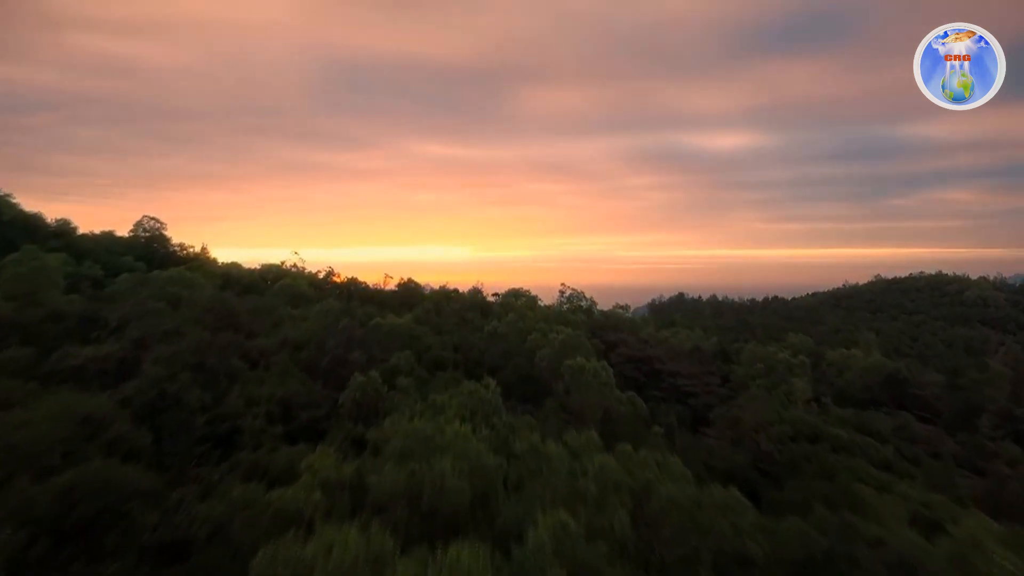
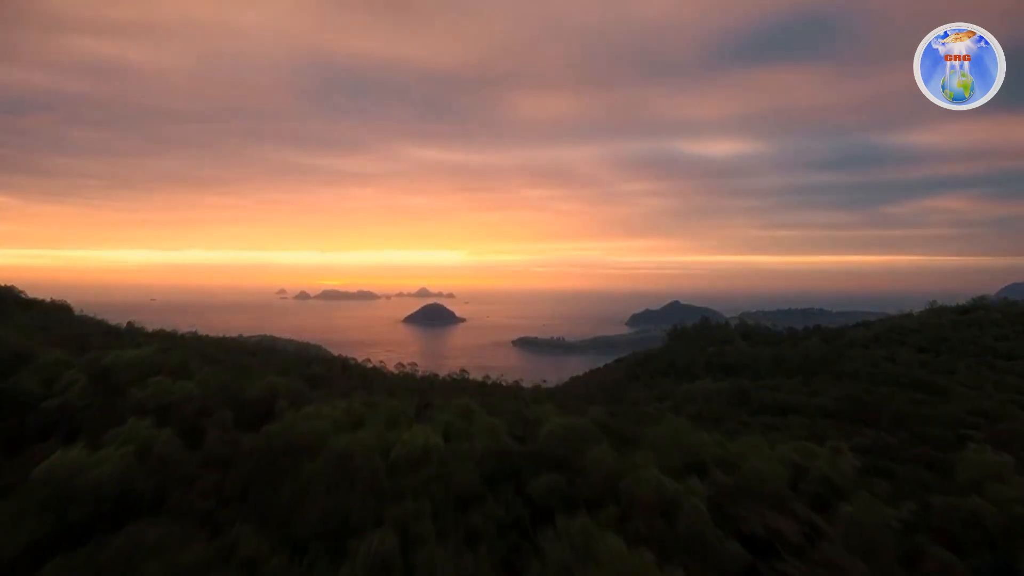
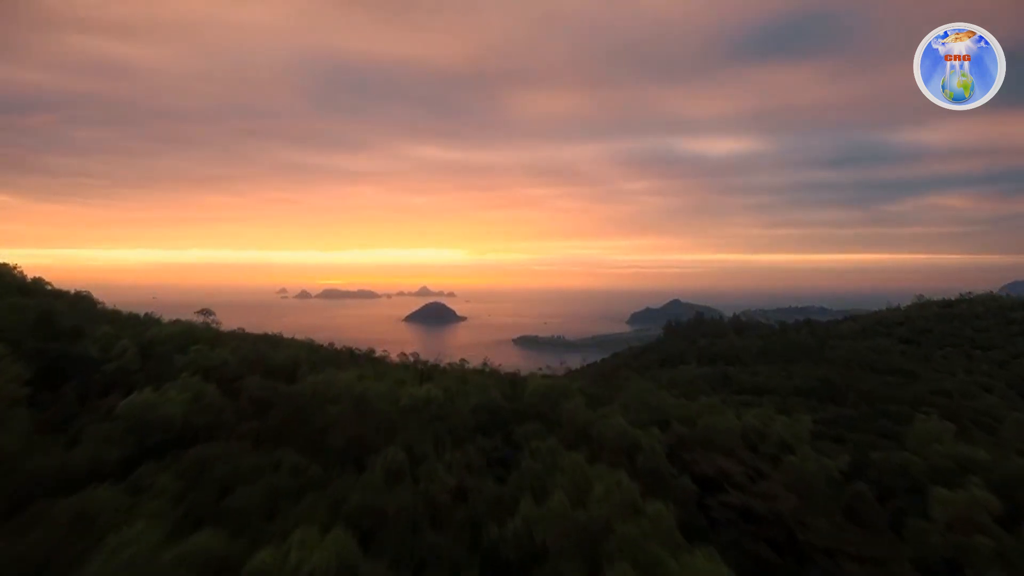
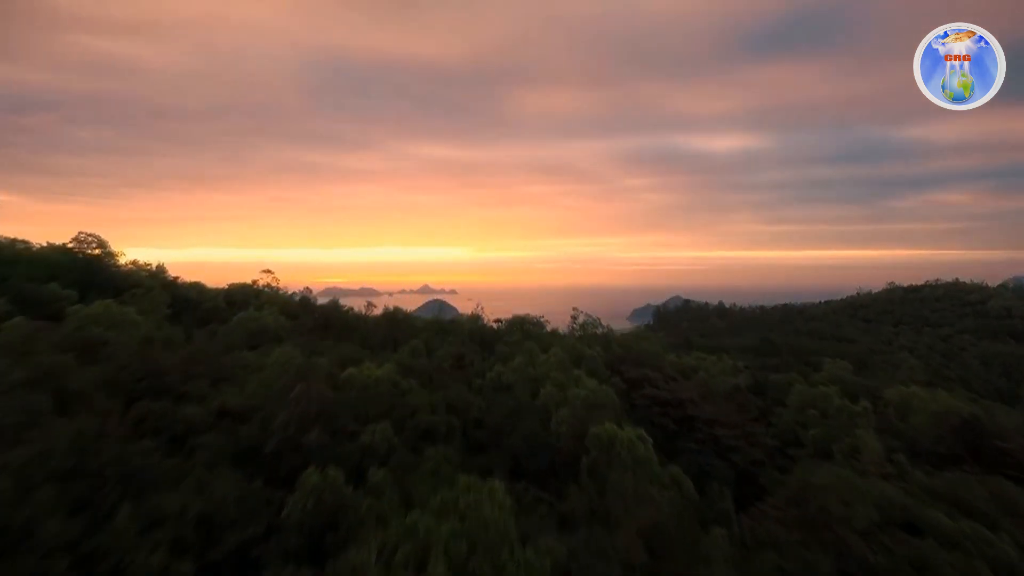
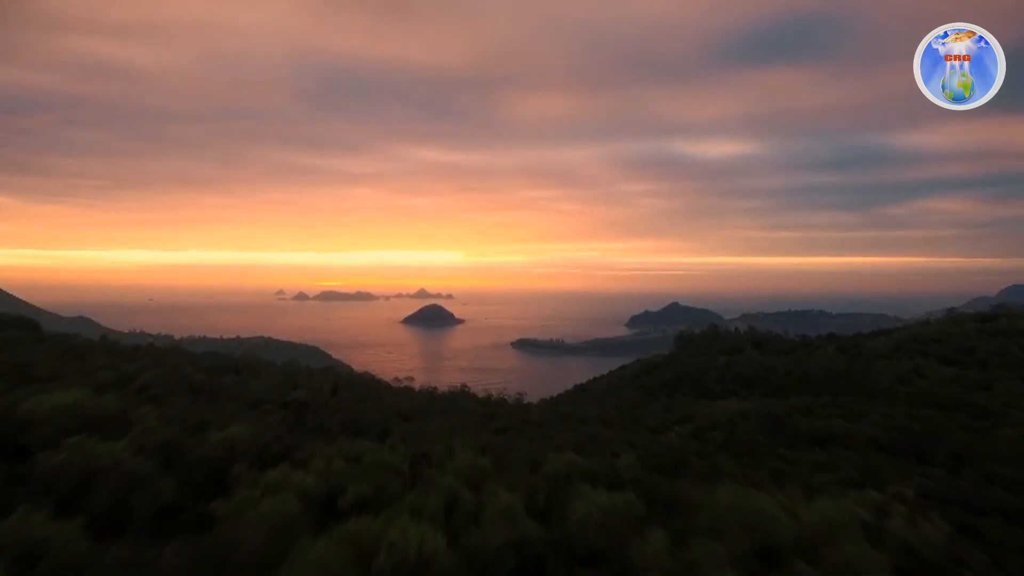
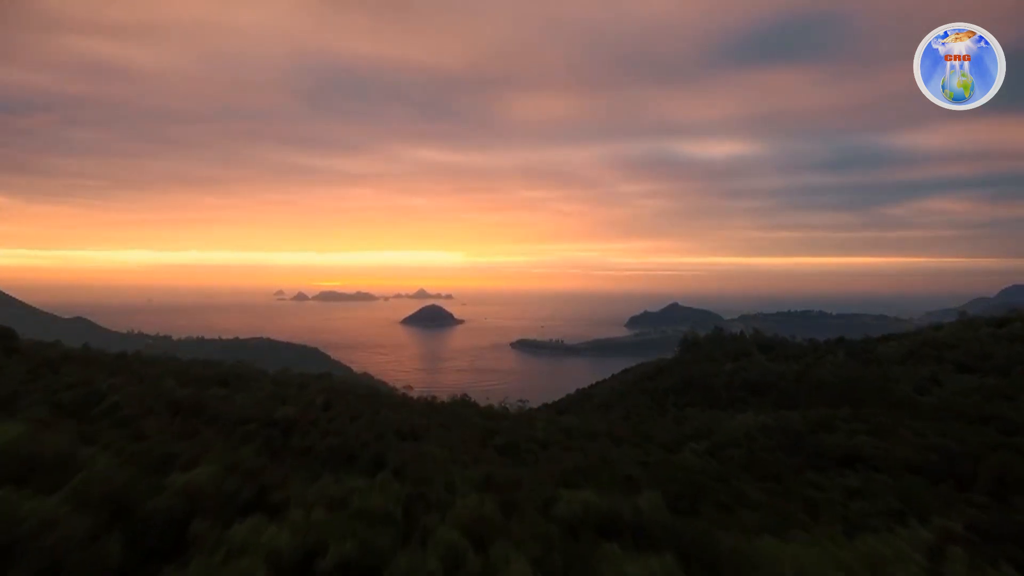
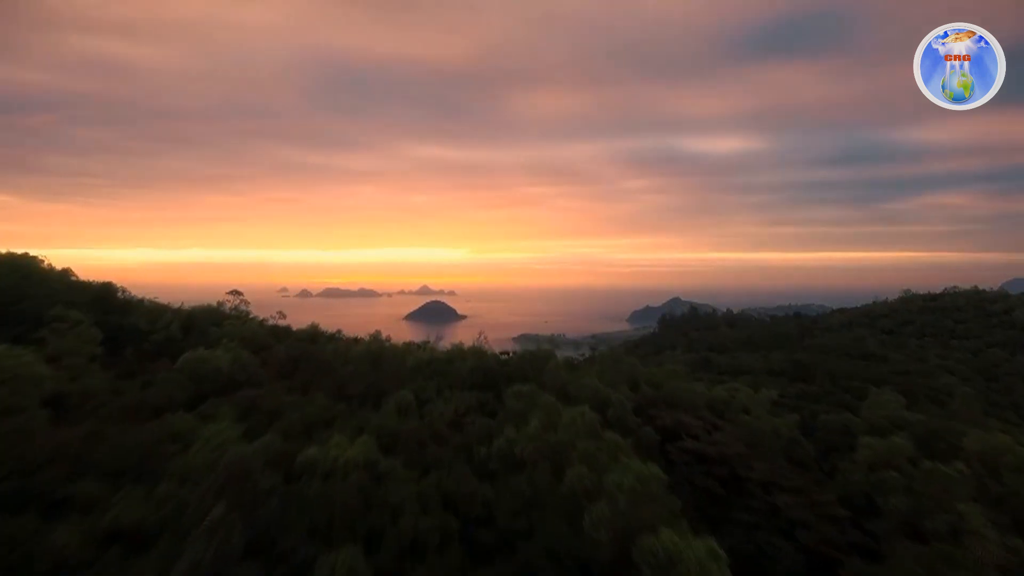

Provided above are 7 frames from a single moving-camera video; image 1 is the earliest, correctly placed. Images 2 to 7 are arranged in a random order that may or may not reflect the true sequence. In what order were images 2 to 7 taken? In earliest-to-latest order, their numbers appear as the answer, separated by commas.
4, 7, 3, 2, 5, 6
